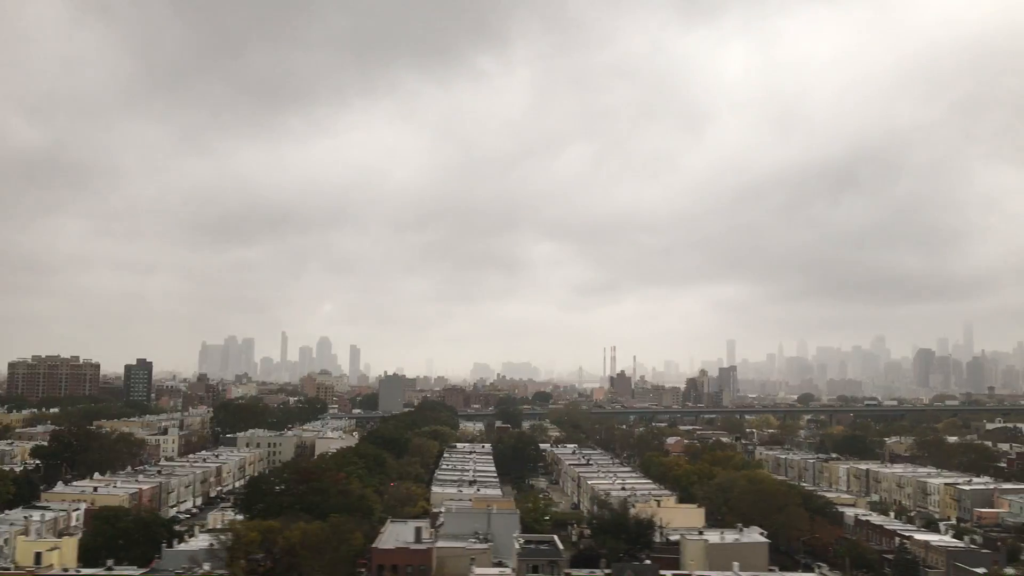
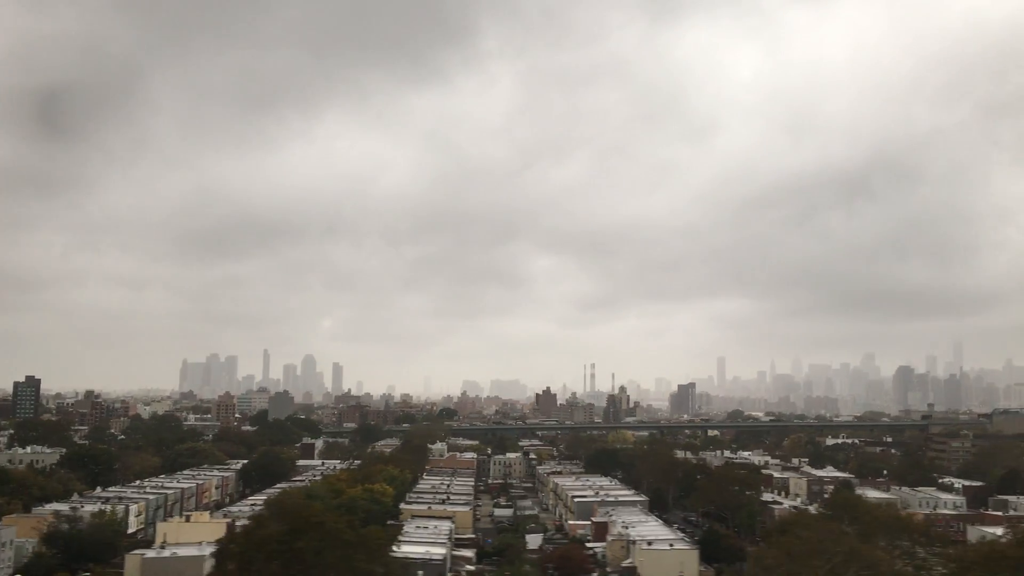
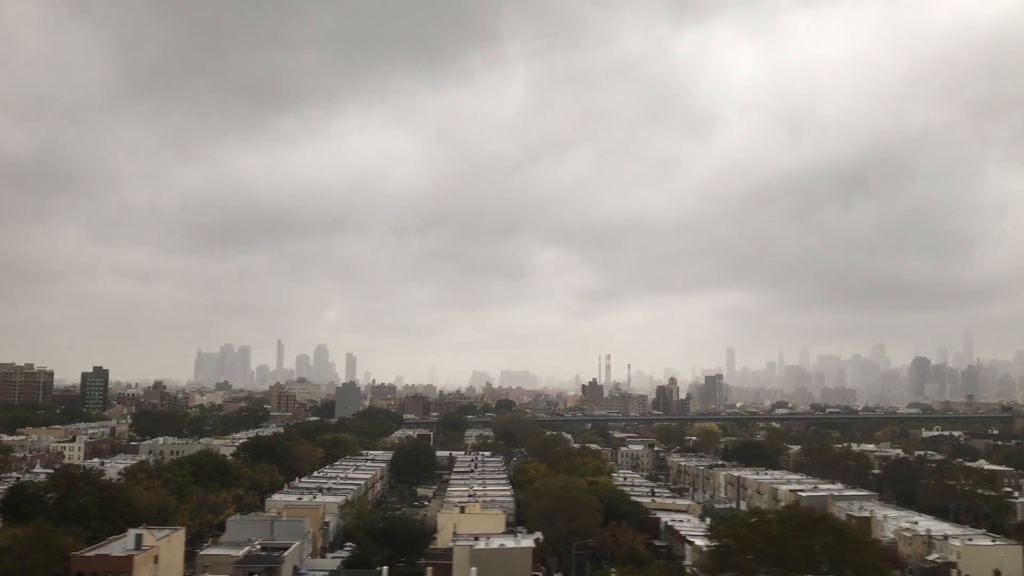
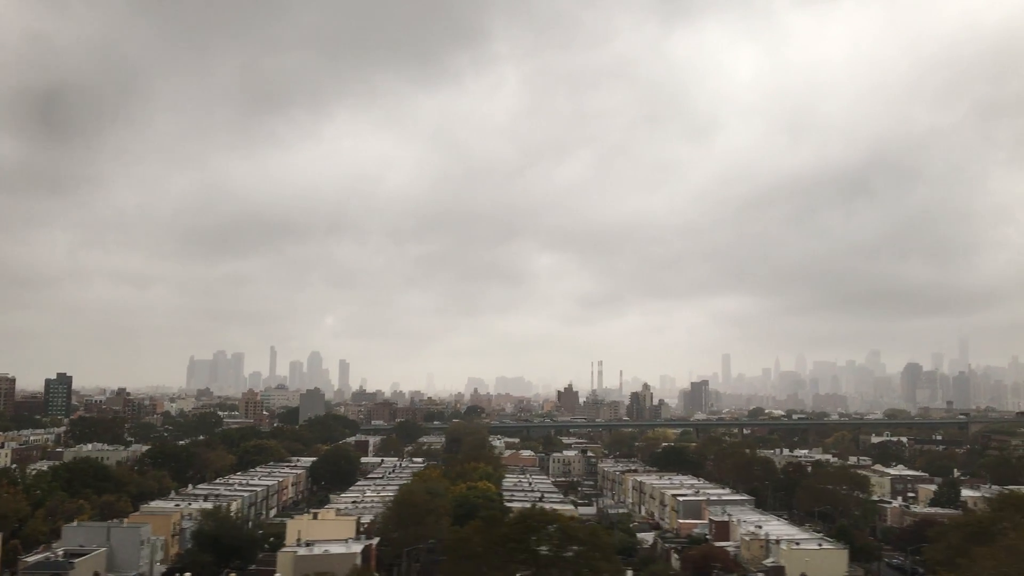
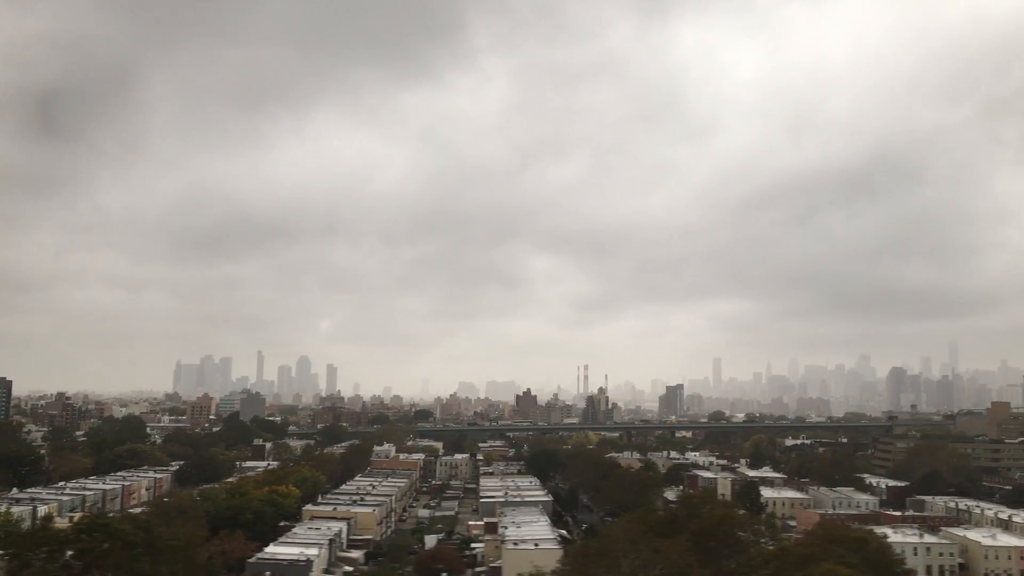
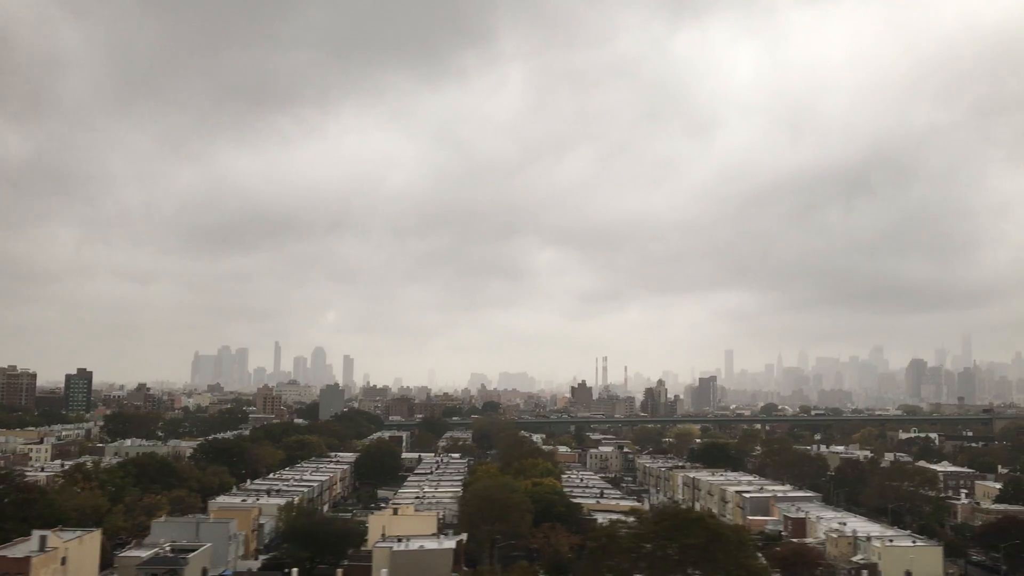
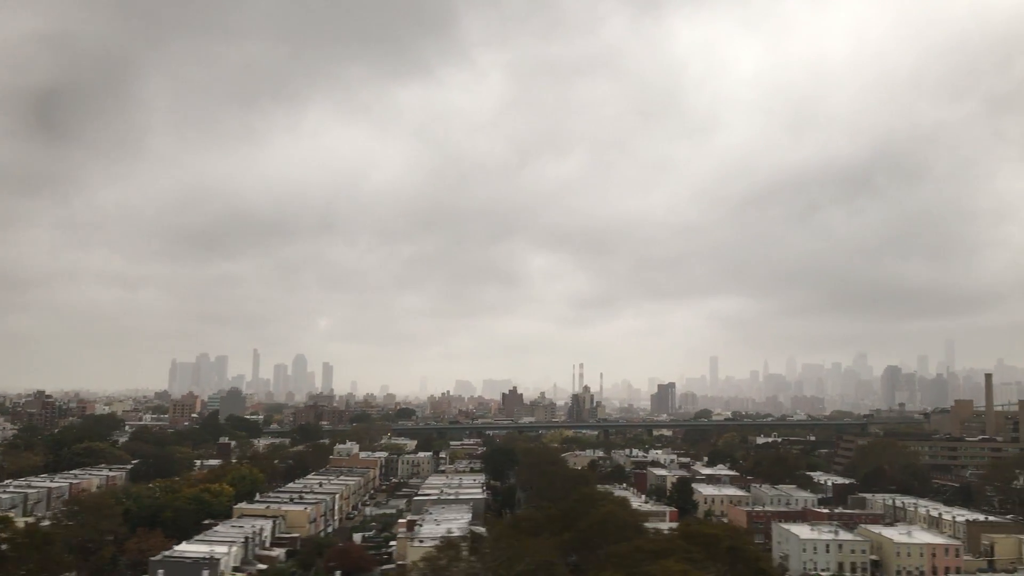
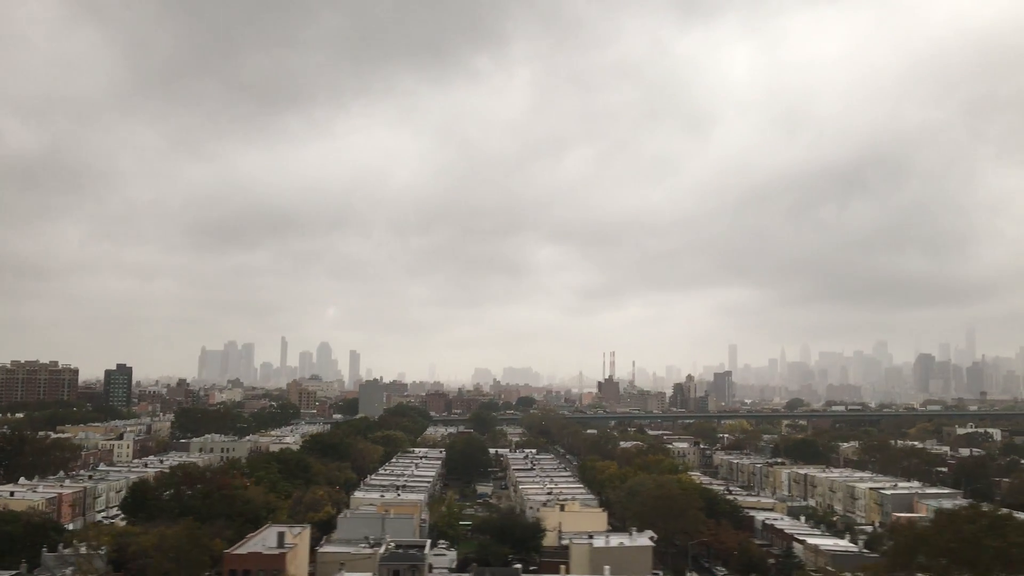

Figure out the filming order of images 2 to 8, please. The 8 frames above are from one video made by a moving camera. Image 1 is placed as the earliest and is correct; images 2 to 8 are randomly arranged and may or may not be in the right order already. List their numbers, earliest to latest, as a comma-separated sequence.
8, 3, 6, 4, 2, 5, 7
